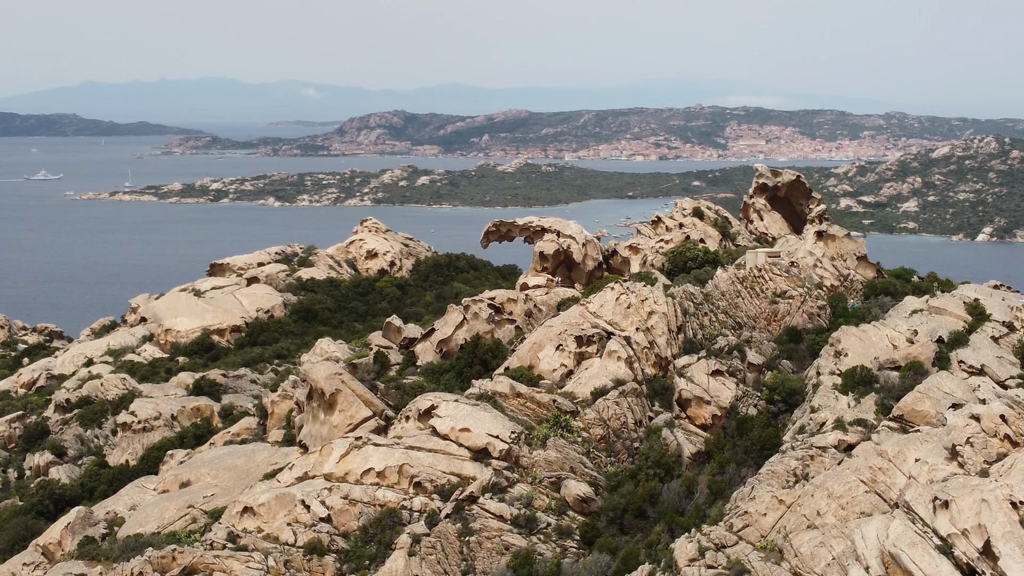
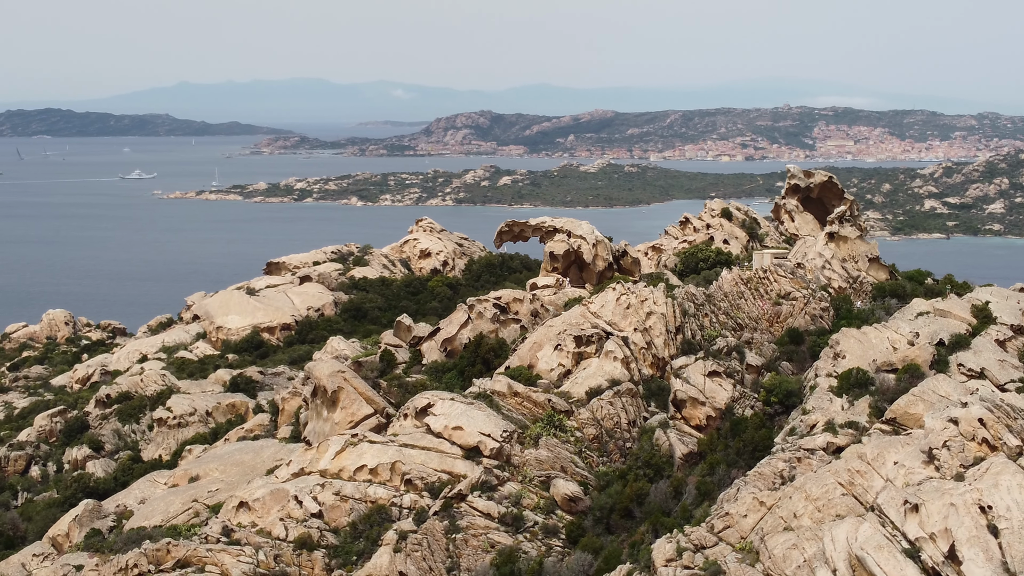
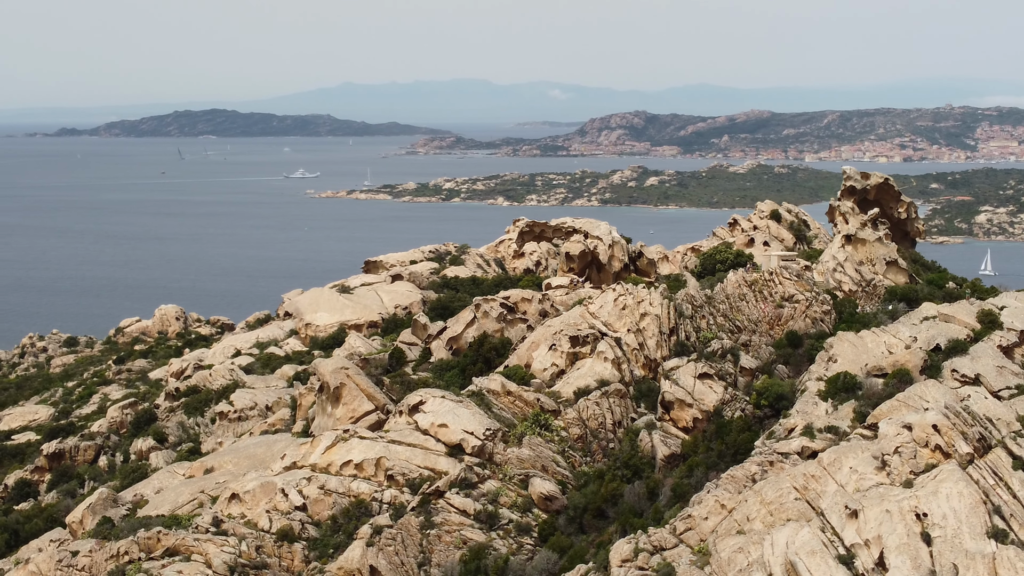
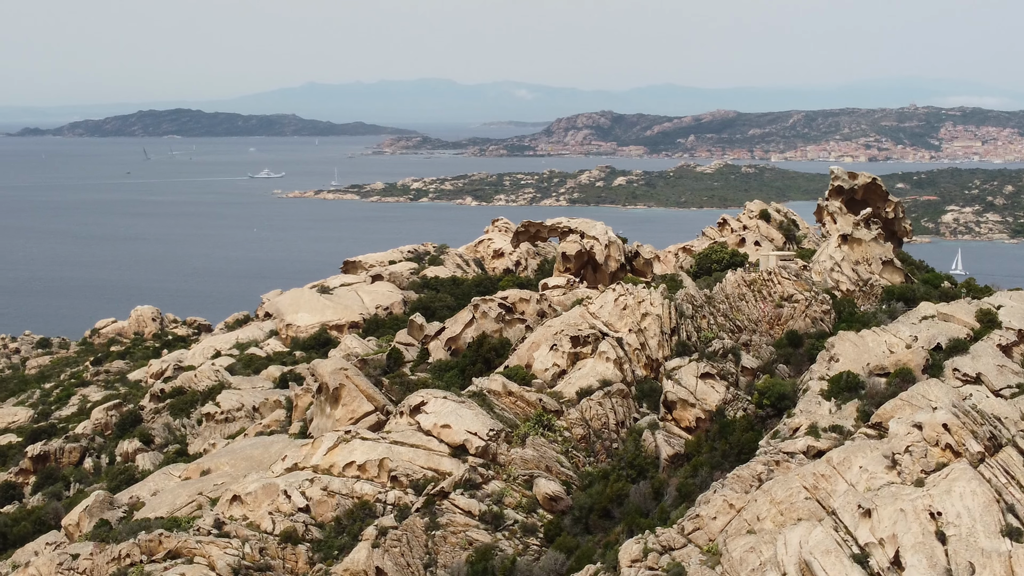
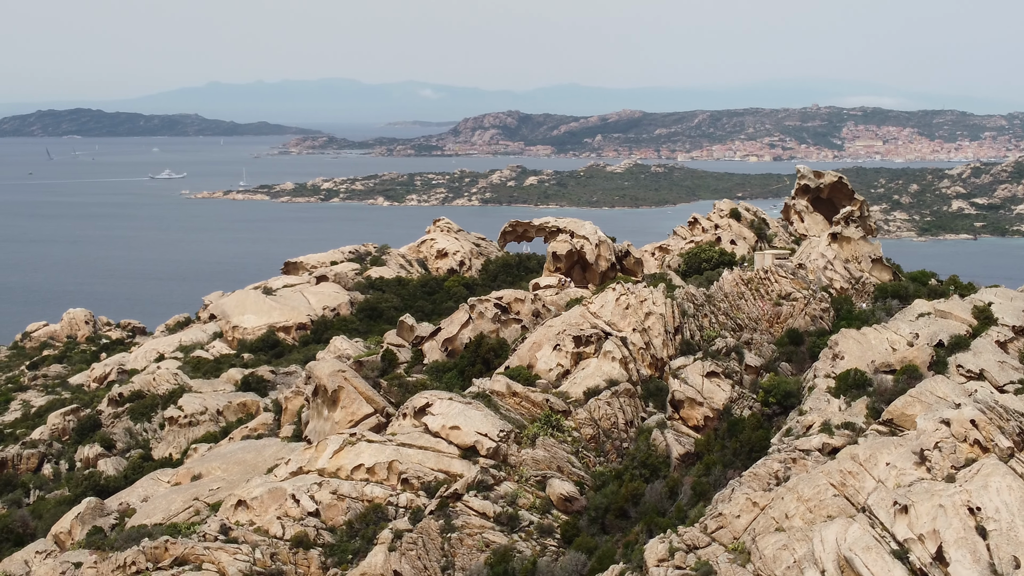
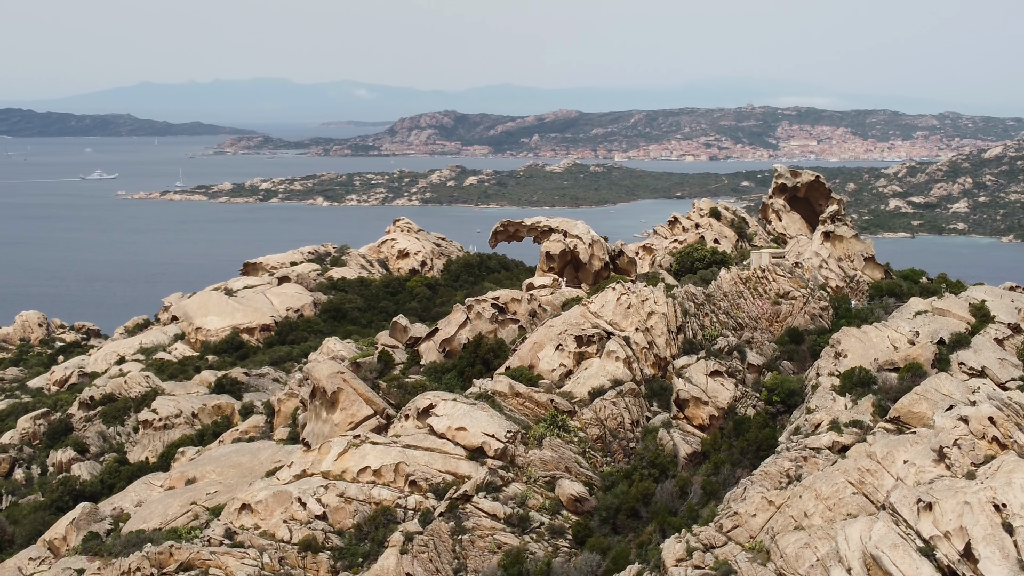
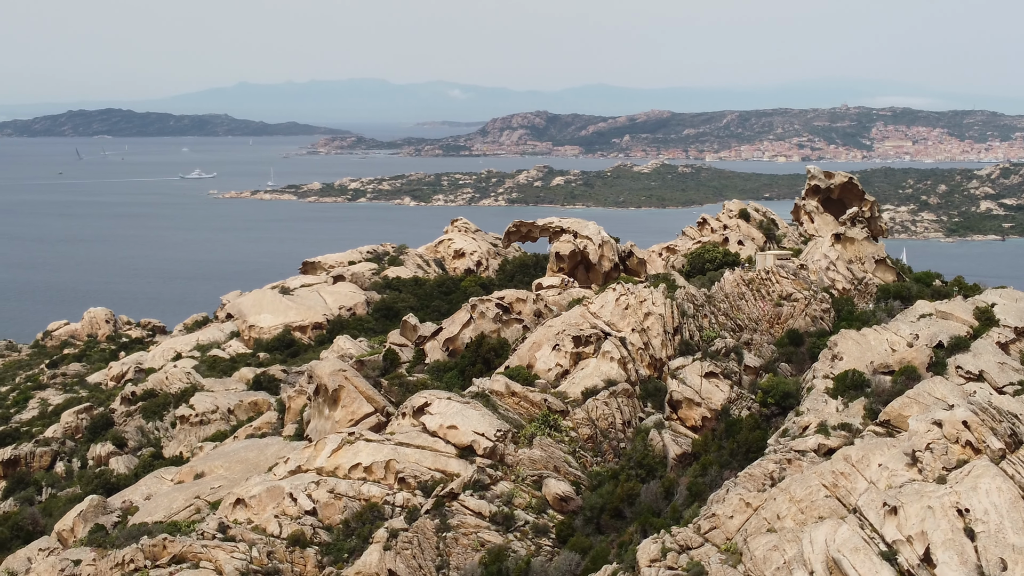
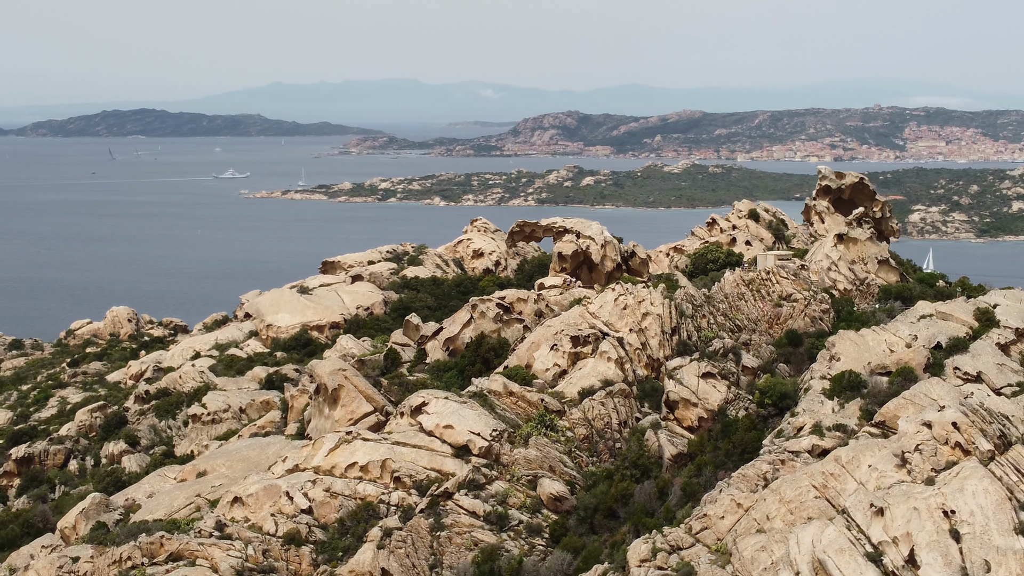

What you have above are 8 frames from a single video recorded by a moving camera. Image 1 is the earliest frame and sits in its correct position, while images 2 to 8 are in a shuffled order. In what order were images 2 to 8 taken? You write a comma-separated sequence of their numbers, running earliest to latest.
6, 2, 5, 7, 8, 4, 3
